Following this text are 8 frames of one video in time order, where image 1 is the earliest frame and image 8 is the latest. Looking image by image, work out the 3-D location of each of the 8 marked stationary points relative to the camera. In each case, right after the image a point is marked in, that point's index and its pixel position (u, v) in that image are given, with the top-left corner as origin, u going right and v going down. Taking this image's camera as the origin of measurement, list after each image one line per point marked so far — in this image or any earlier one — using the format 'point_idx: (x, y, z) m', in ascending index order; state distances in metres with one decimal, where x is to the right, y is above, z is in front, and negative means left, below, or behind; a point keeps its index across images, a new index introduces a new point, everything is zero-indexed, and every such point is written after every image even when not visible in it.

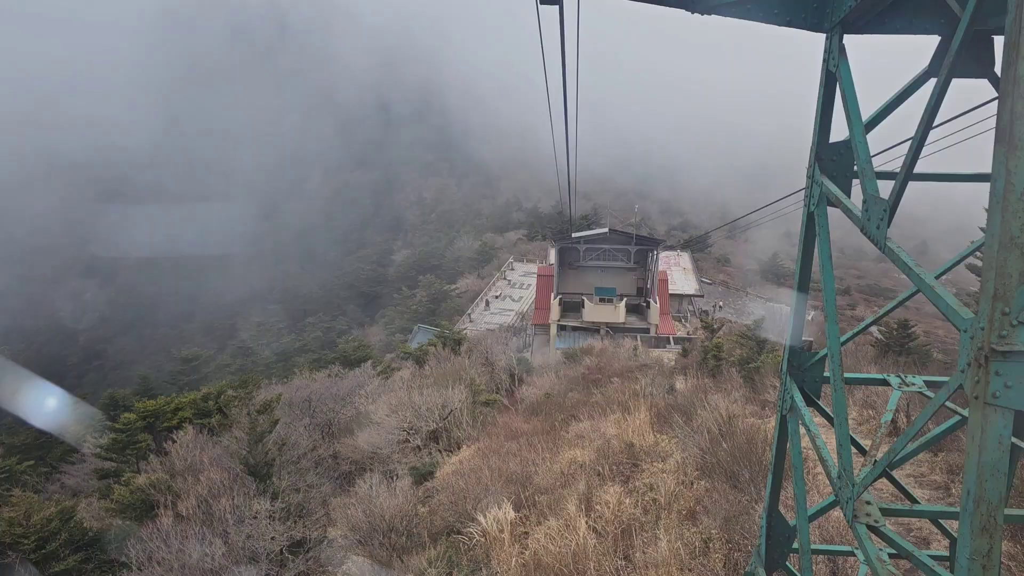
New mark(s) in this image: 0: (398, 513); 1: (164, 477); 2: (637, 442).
0: (-1.2, -2.4, +9.0) m
1: (-4.9, -2.6, +11.9) m
2: (+1.3, -1.6, +8.9) m
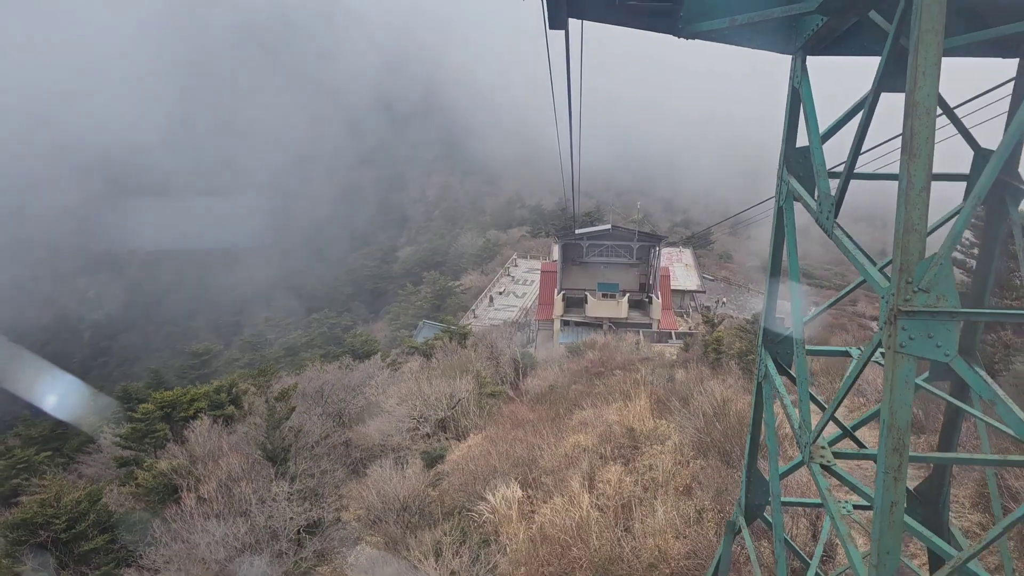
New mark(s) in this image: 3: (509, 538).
0: (-1.1, -2.3, +9.5) m
1: (-4.8, -2.5, +12.4) m
2: (+1.4, -1.5, +9.4) m
3: (0.0, -2.1, +7.2) m
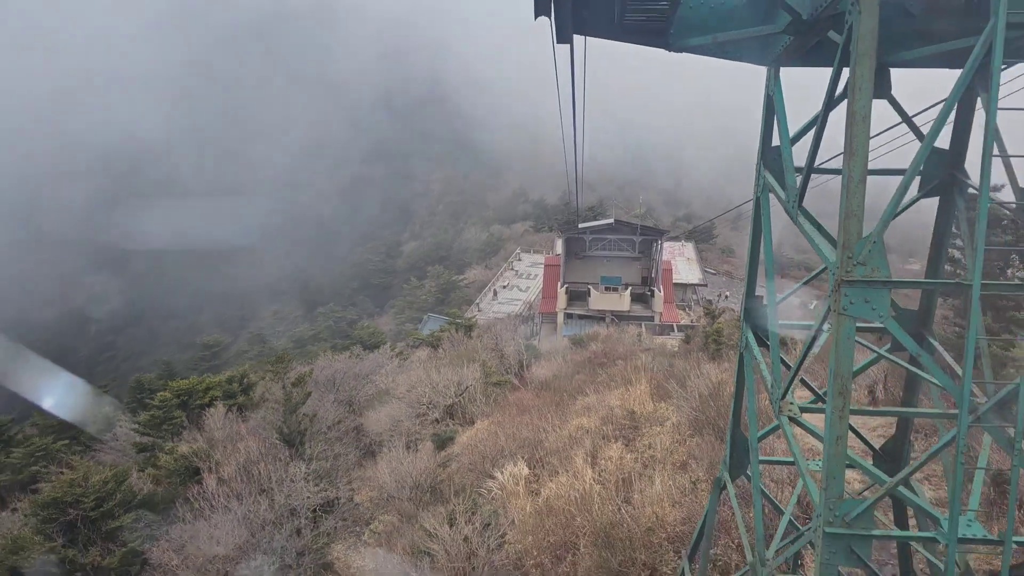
0: (-1.0, -2.2, +10.0) m
1: (-4.7, -2.4, +13.0) m
2: (+1.5, -1.4, +9.9) m
3: (0.0, -2.0, +7.7) m
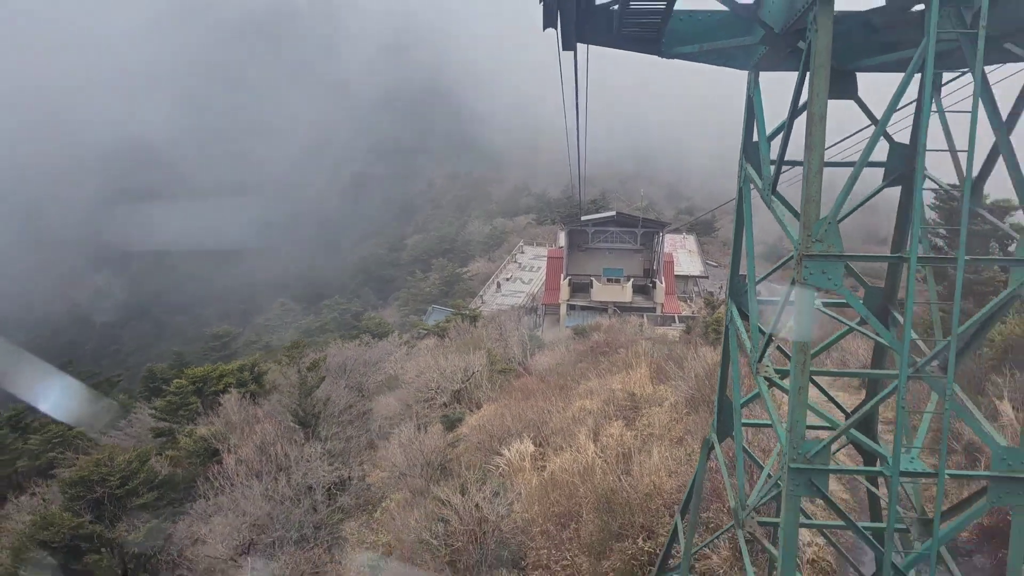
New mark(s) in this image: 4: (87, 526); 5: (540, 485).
0: (-1.0, -2.0, +10.5) m
1: (-4.6, -2.2, +13.5) m
2: (+1.5, -1.3, +10.4) m
3: (+0.1, -1.9, +8.2) m
4: (-5.4, -3.0, +10.8) m
5: (+0.3, -1.8, +8.0) m
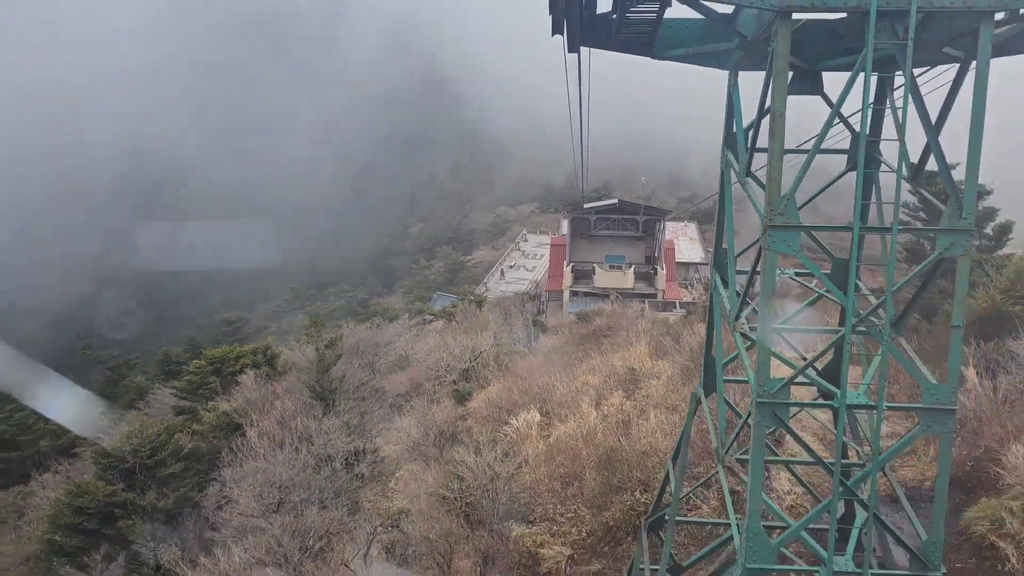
0: (-0.9, -1.8, +11.2) m
1: (-4.5, -2.0, +14.2) m
2: (+1.6, -1.0, +11.0) m
3: (+0.2, -1.7, +8.9) m
4: (-5.3, -2.8, +11.5) m
5: (+0.3, -1.6, +8.6) m
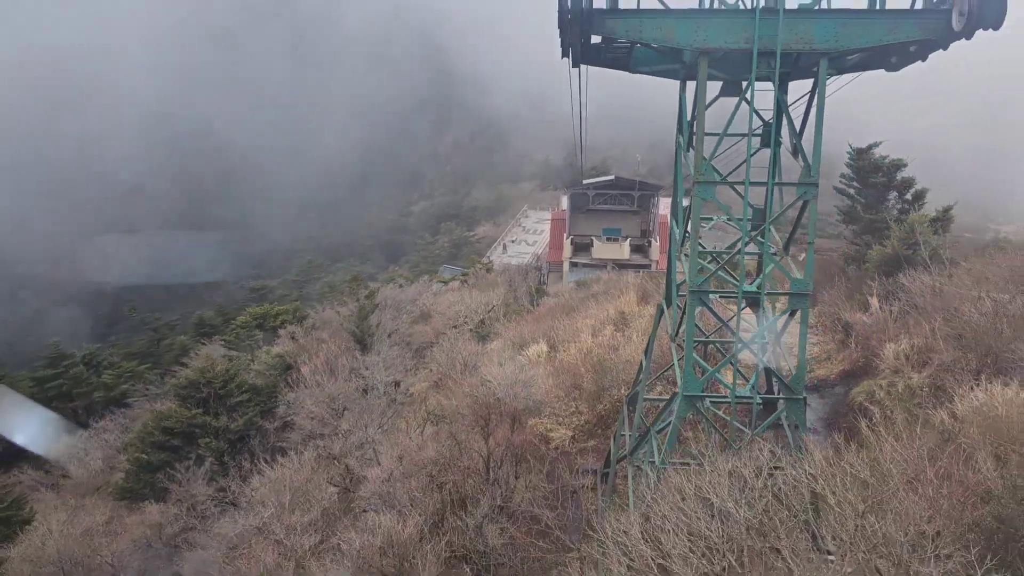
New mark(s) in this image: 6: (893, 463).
0: (-0.7, -1.1, +13.6) m
1: (-4.4, -1.2, +16.6) m
2: (+1.8, -0.4, +13.4) m
3: (+0.4, -1.1, +11.3) m
4: (-5.2, -2.1, +13.9) m
5: (+0.5, -1.0, +11.0) m
6: (+2.0, -0.9, +4.3) m
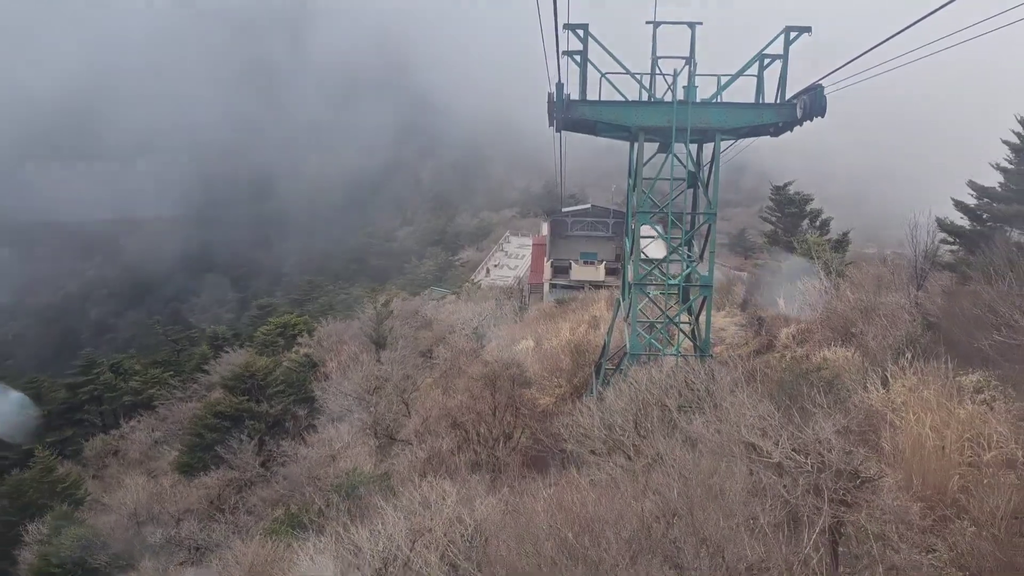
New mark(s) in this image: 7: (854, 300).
0: (-0.8, -1.3, +16.6) m
1: (-4.6, -1.5, +19.5) m
2: (+1.7, -0.5, +16.5) m
3: (+0.3, -1.1, +14.4) m
4: (-5.3, -2.3, +16.8) m
5: (+0.5, -1.1, +14.1) m
6: (+2.1, -0.8, +7.4) m
7: (+4.3, -0.2, +10.6) m
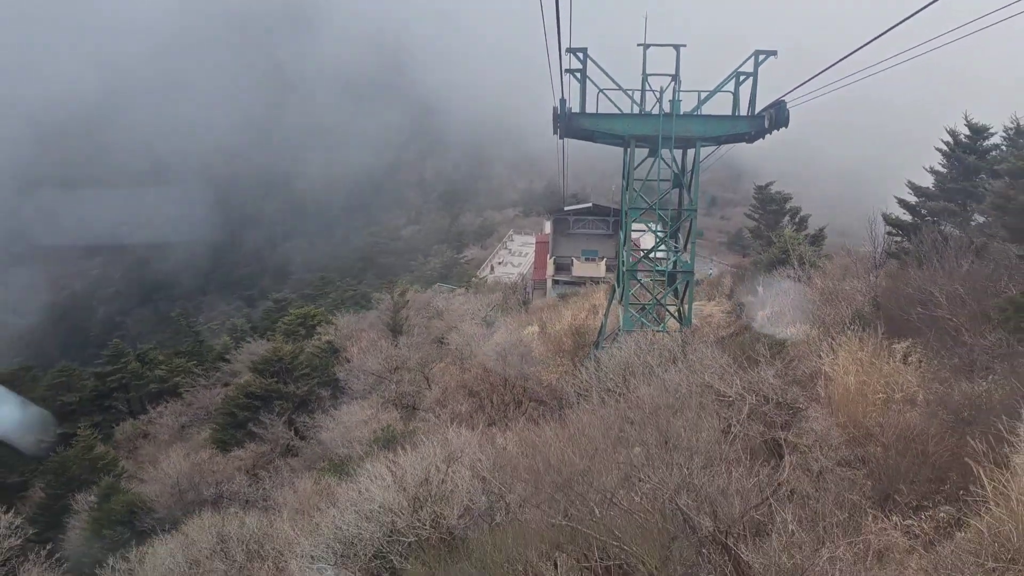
0: (-0.7, -1.1, +18.2) m
1: (-4.4, -1.3, +21.1) m
2: (+1.8, -0.3, +18.1) m
3: (+0.4, -1.0, +15.9) m
4: (-5.2, -2.1, +18.3) m
5: (+0.6, -0.9, +15.6) m
6: (+2.2, -0.6, +8.9) m
7: (+4.4, 0.0, +12.2) m
